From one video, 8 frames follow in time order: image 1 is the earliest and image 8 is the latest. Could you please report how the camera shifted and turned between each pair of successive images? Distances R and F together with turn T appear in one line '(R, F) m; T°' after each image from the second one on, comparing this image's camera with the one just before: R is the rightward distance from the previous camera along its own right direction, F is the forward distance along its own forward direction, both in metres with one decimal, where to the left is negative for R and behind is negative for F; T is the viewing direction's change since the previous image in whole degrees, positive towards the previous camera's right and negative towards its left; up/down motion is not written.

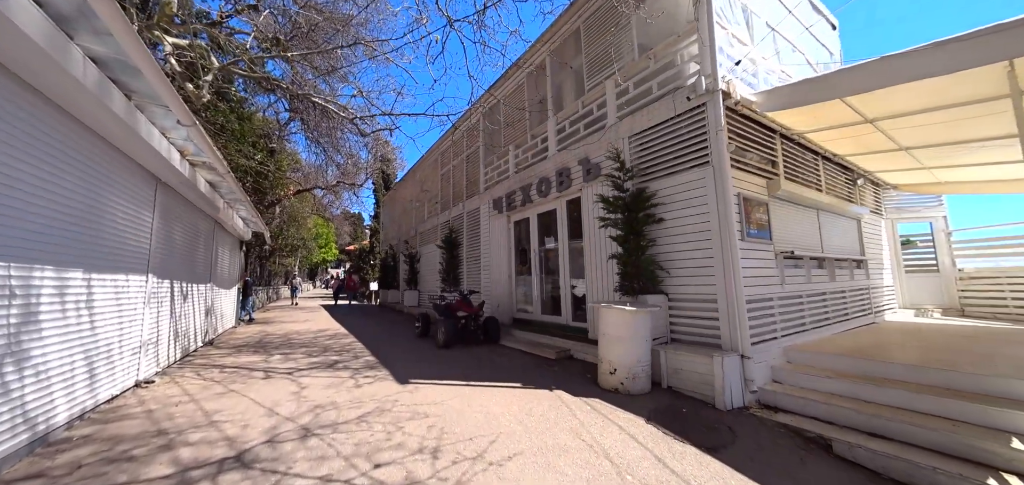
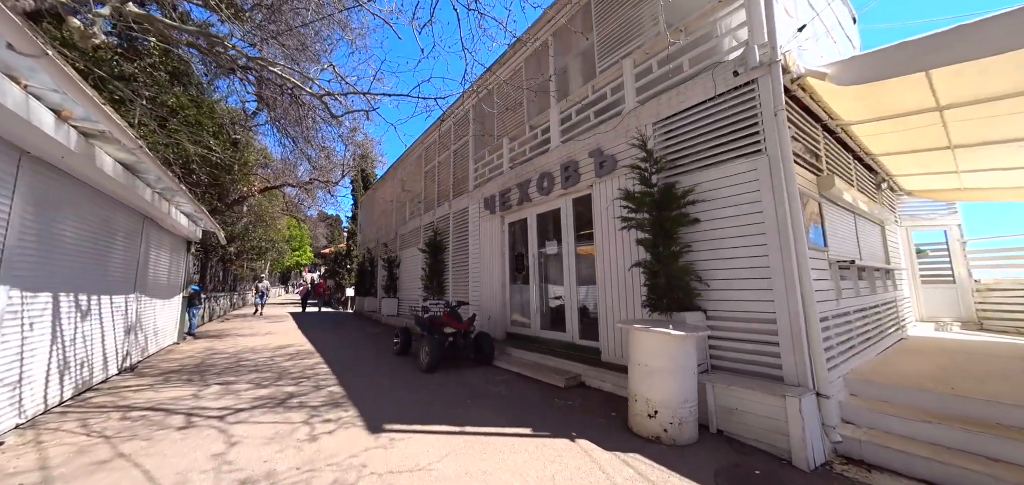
(-0.3, +1.0) m; +3°
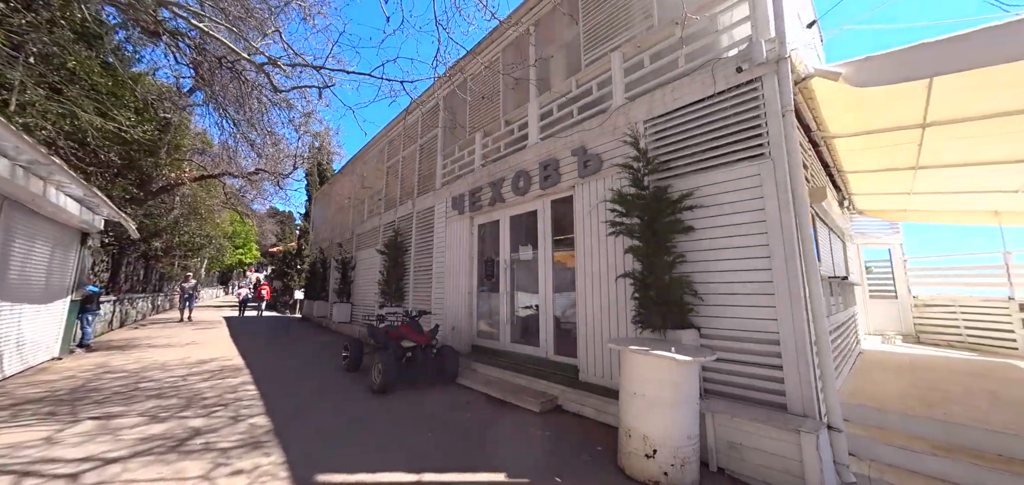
(-0.1, +0.6) m; +6°
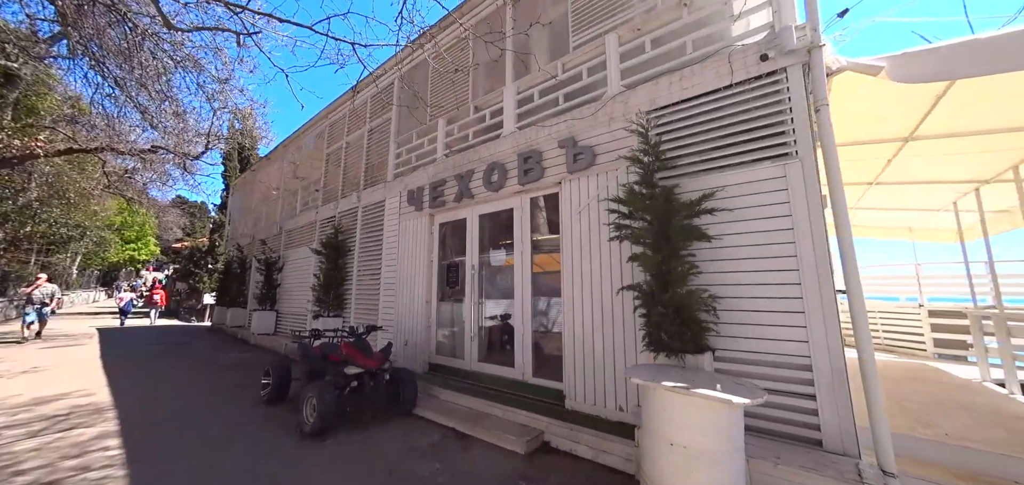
(-0.4, +0.8) m; +9°
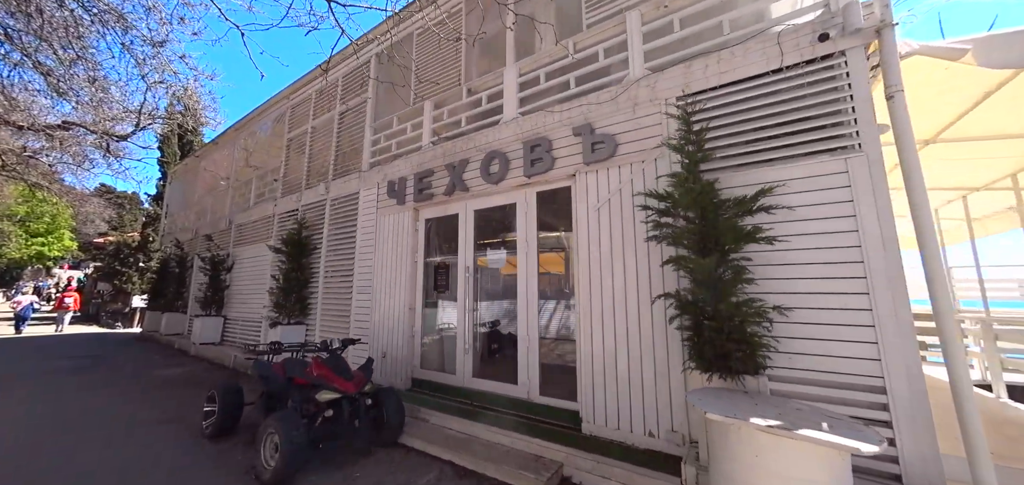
(-0.5, +0.6) m; +6°
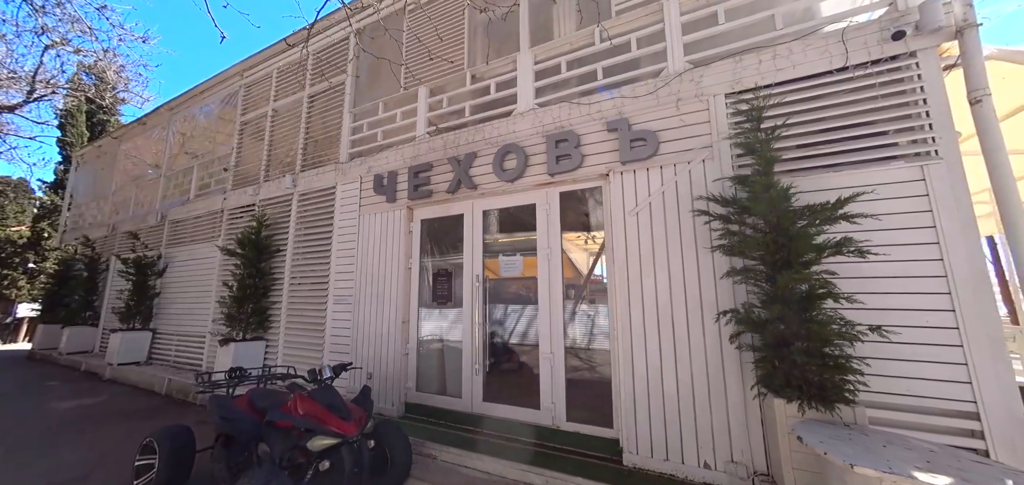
(-0.7, +0.6) m; +7°
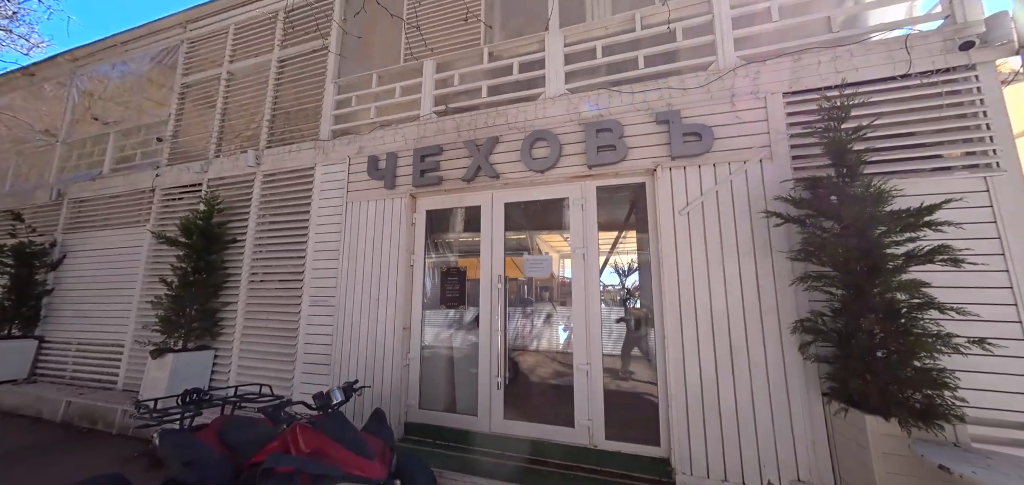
(-0.8, +0.5) m; +9°
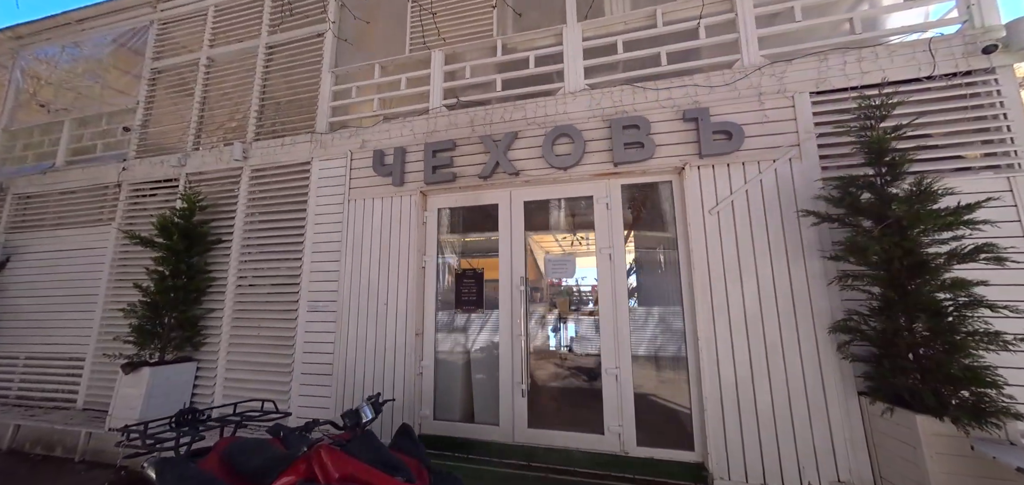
(-0.5, +0.2) m; +4°
